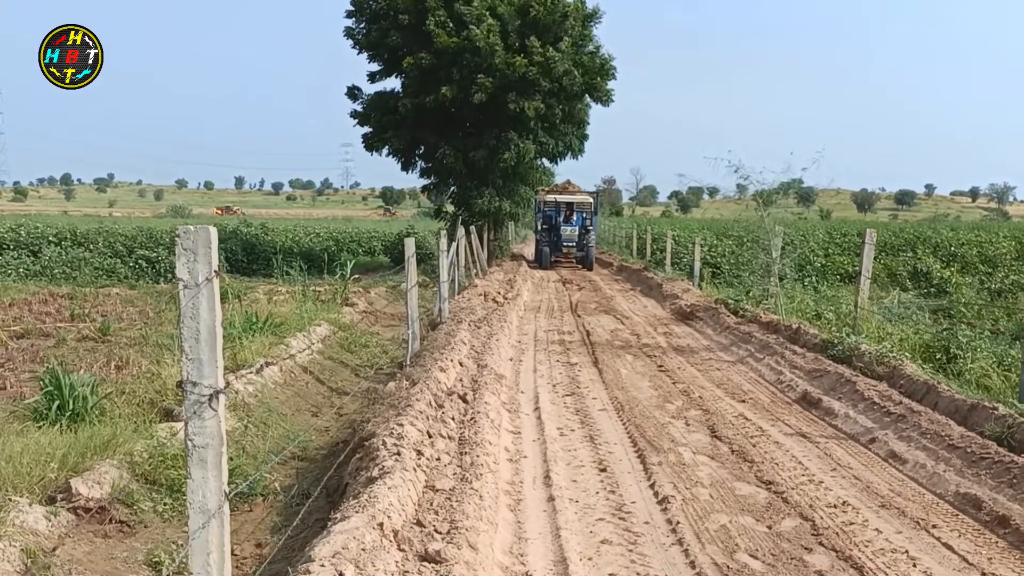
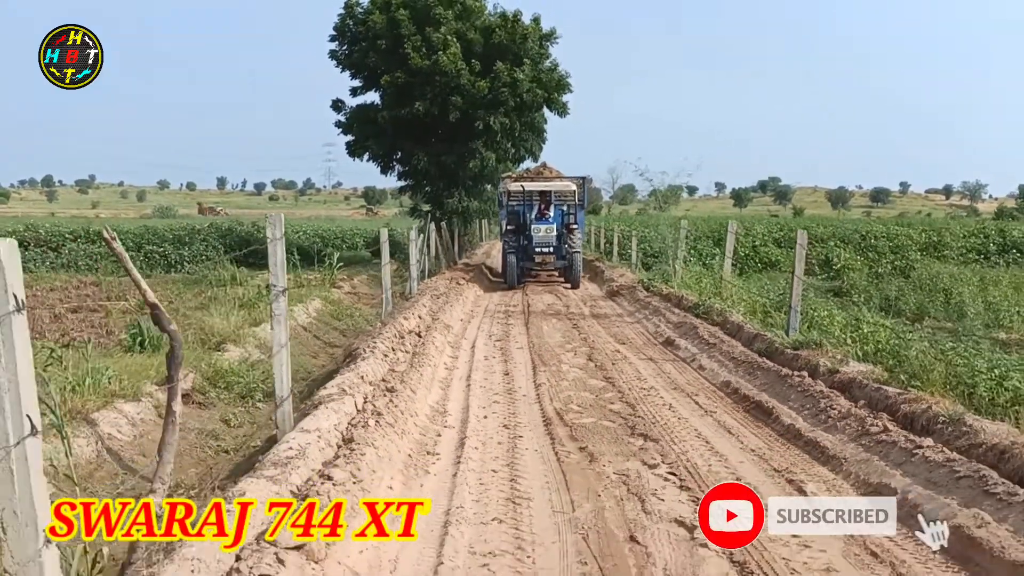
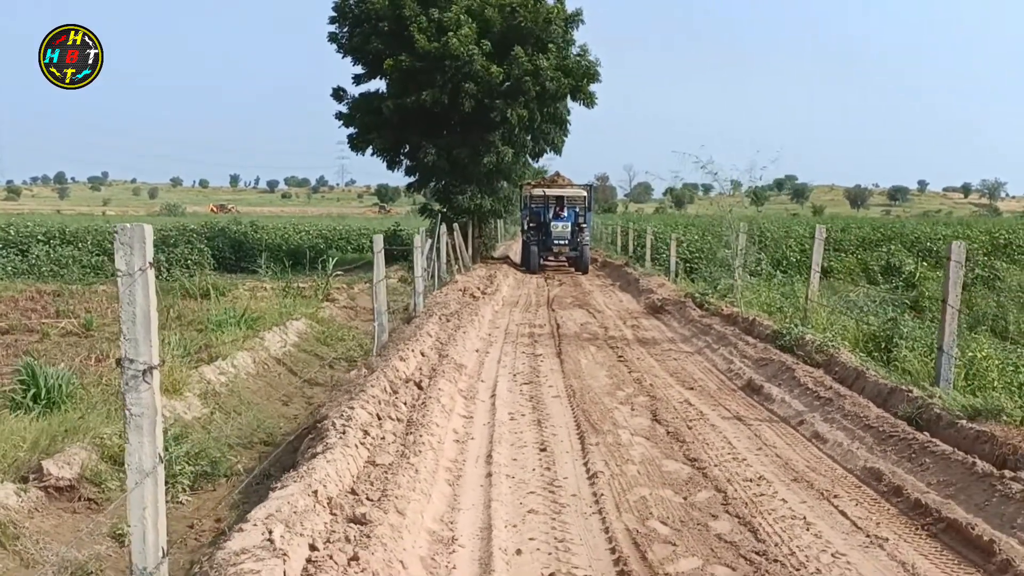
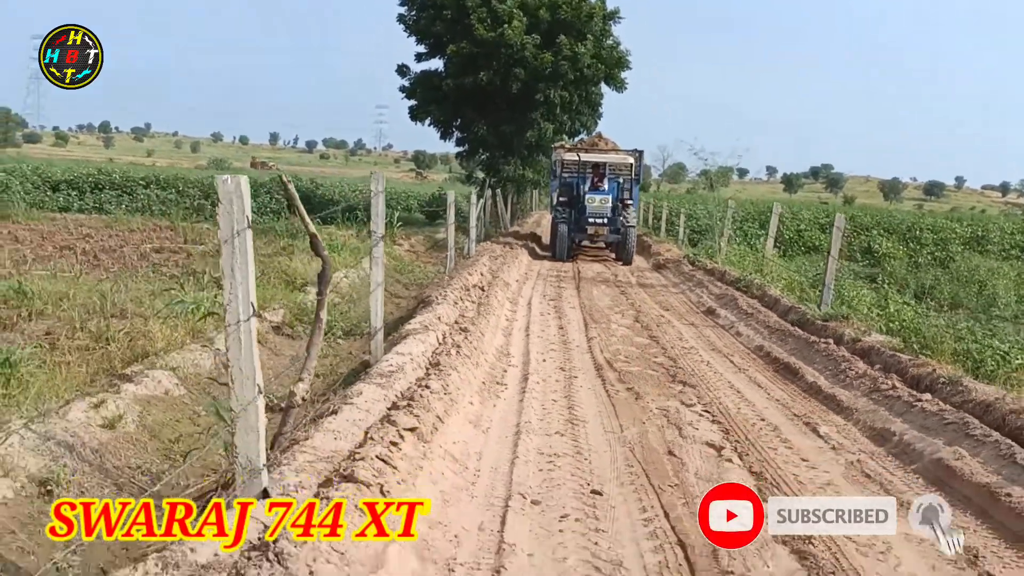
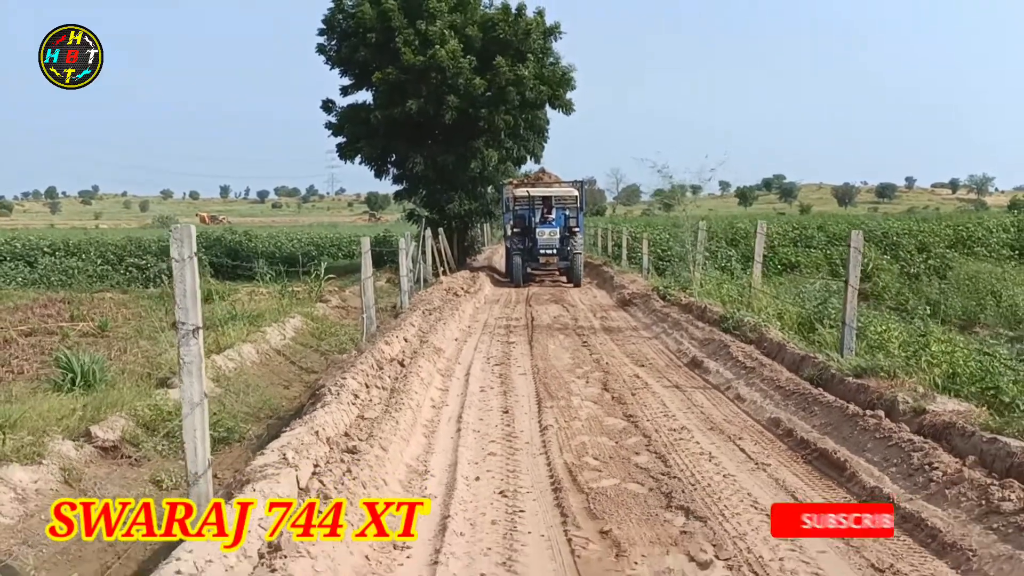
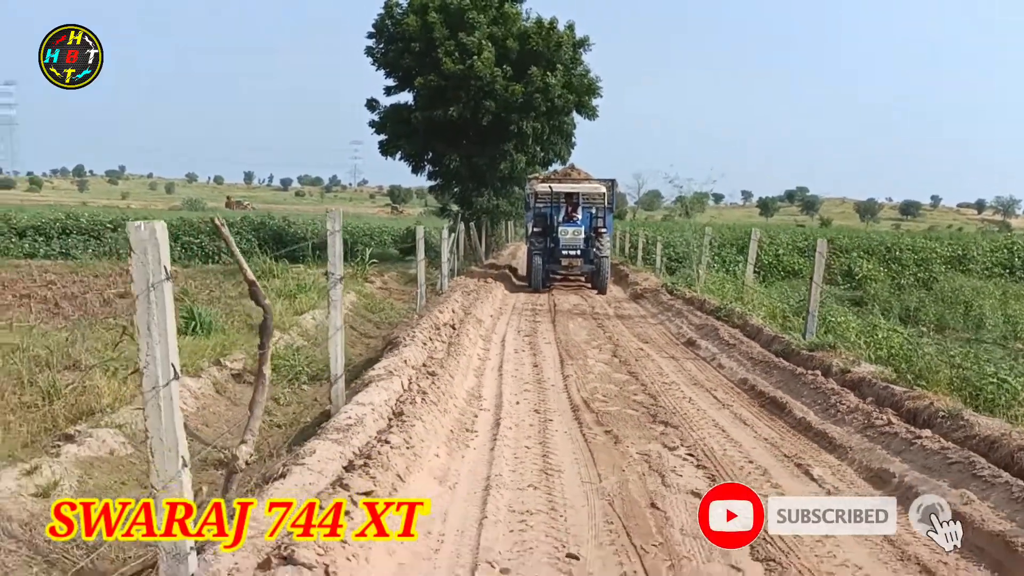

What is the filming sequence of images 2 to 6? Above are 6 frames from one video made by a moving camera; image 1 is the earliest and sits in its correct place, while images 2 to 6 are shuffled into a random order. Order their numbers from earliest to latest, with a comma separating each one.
3, 5, 2, 6, 4
